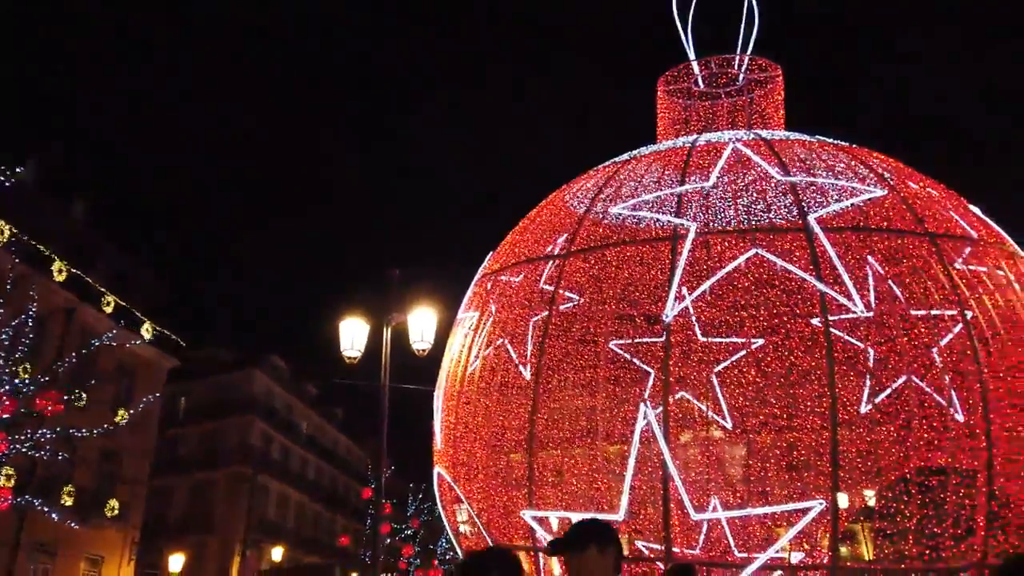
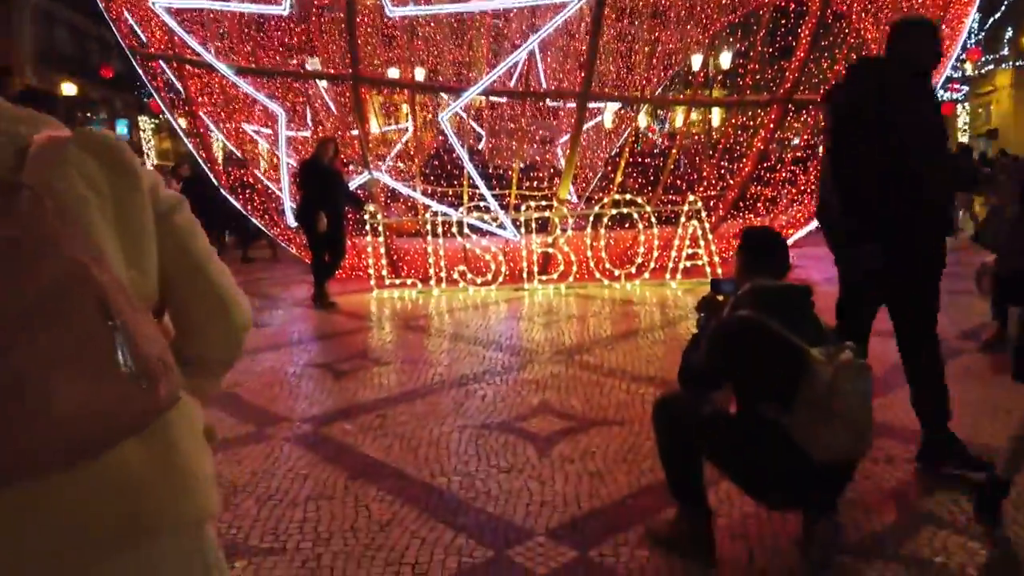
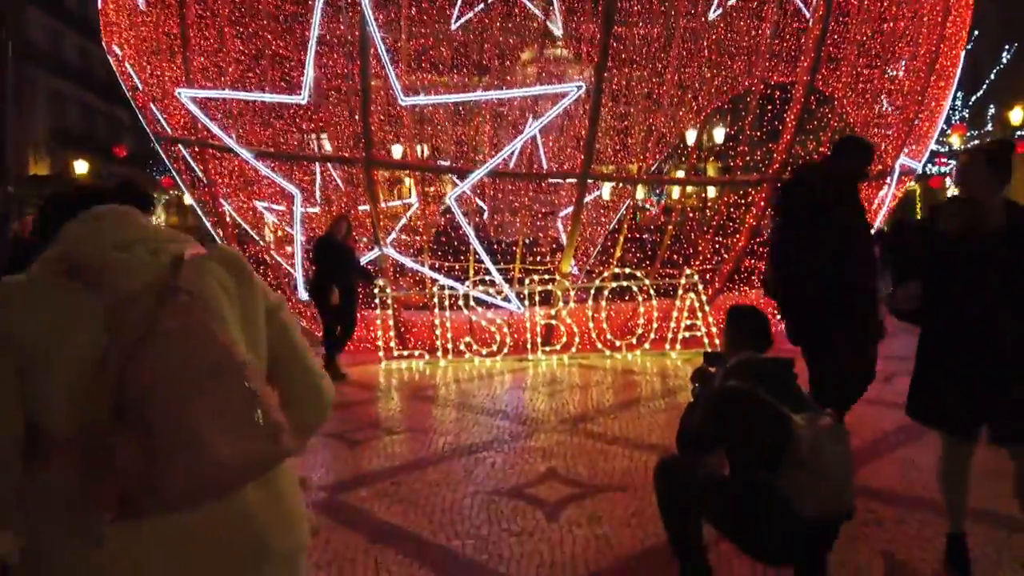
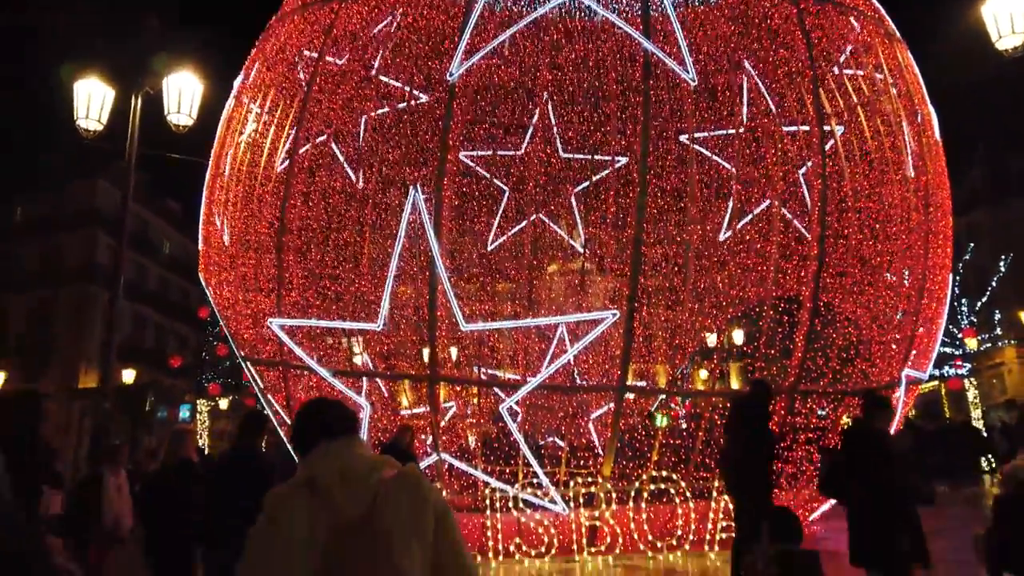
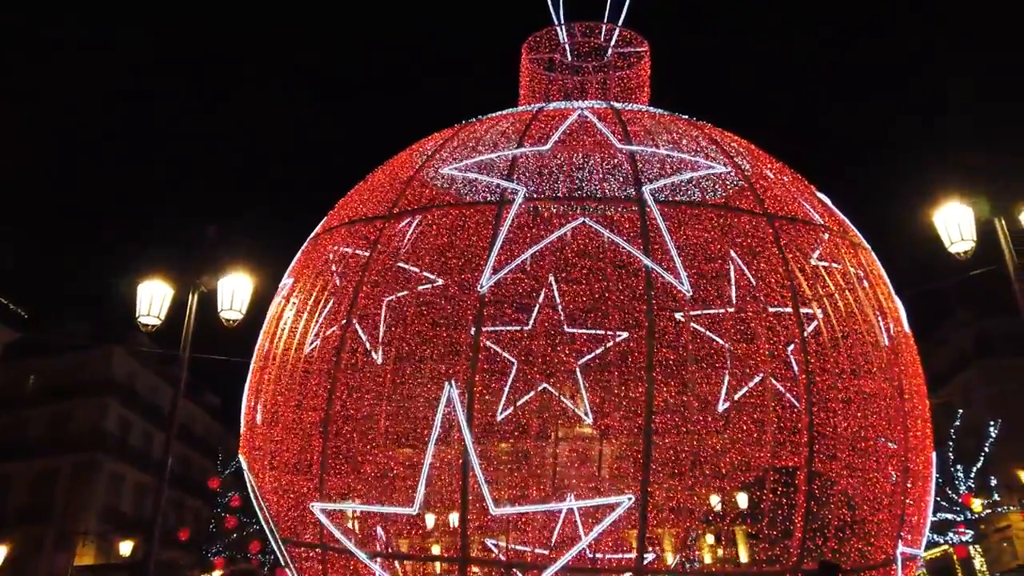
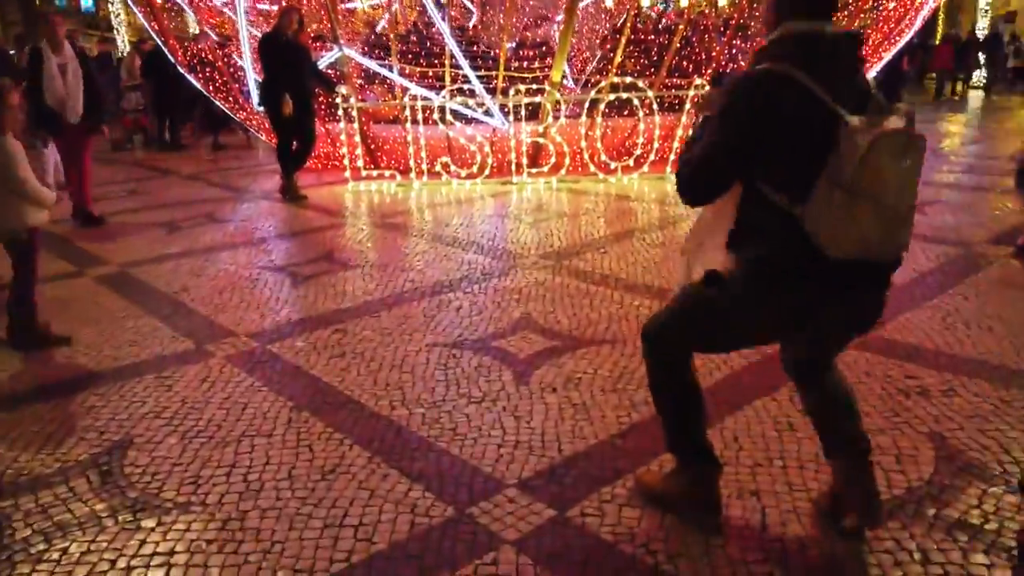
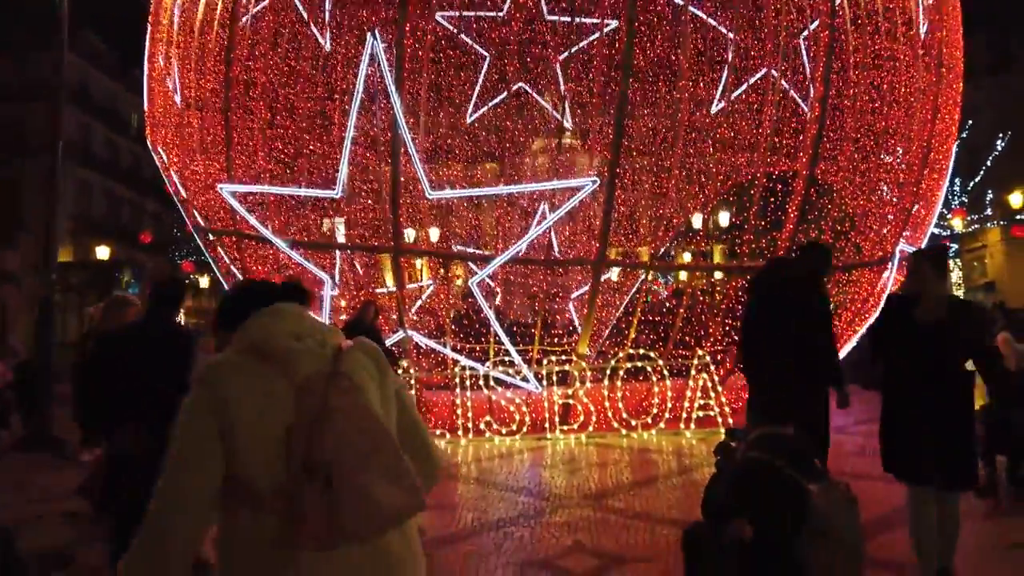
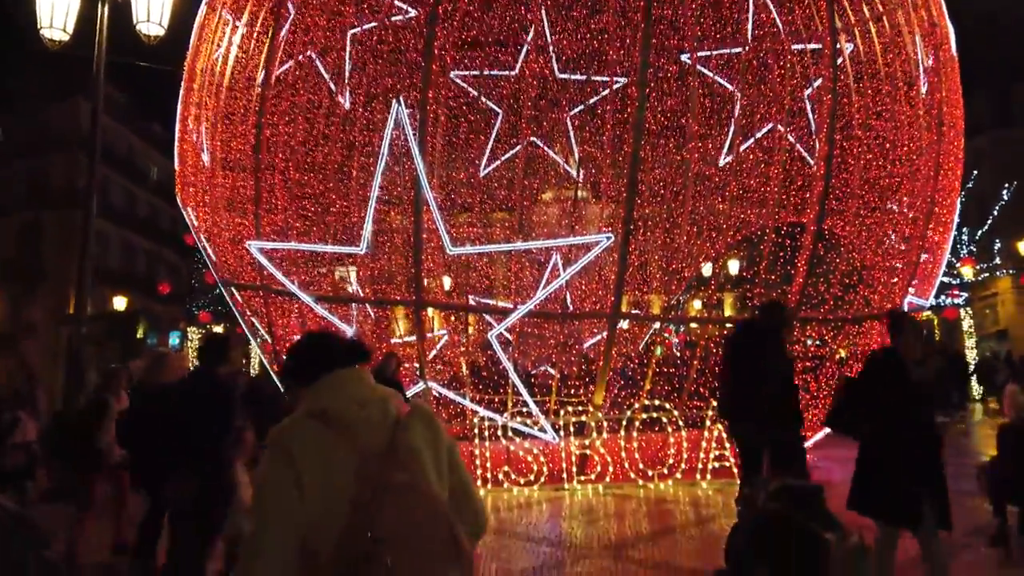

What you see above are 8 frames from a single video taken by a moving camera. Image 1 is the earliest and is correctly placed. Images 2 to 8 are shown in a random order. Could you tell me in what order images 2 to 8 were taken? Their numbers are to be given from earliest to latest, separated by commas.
5, 4, 8, 7, 3, 2, 6
